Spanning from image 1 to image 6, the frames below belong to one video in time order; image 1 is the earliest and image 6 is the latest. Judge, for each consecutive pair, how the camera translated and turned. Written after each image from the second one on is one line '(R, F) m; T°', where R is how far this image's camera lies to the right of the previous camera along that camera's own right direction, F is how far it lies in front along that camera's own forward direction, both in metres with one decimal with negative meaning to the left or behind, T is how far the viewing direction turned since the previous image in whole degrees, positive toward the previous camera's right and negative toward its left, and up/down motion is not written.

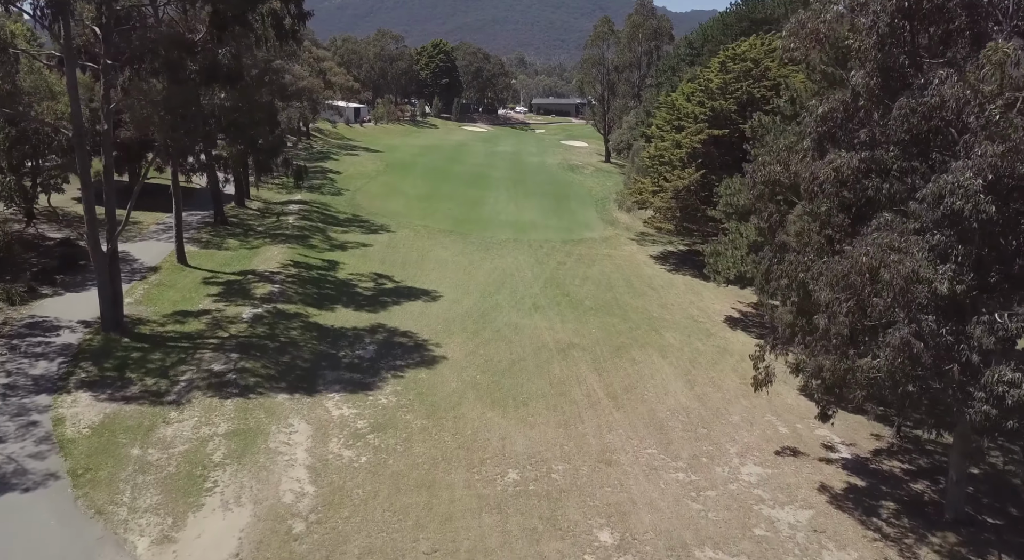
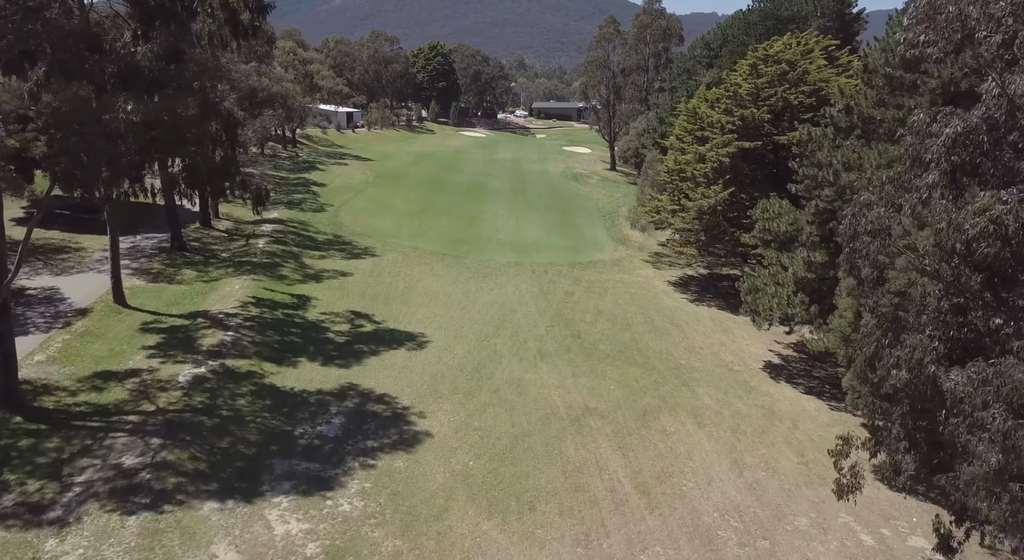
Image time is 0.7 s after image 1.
(-0.1, +3.8) m; 0°
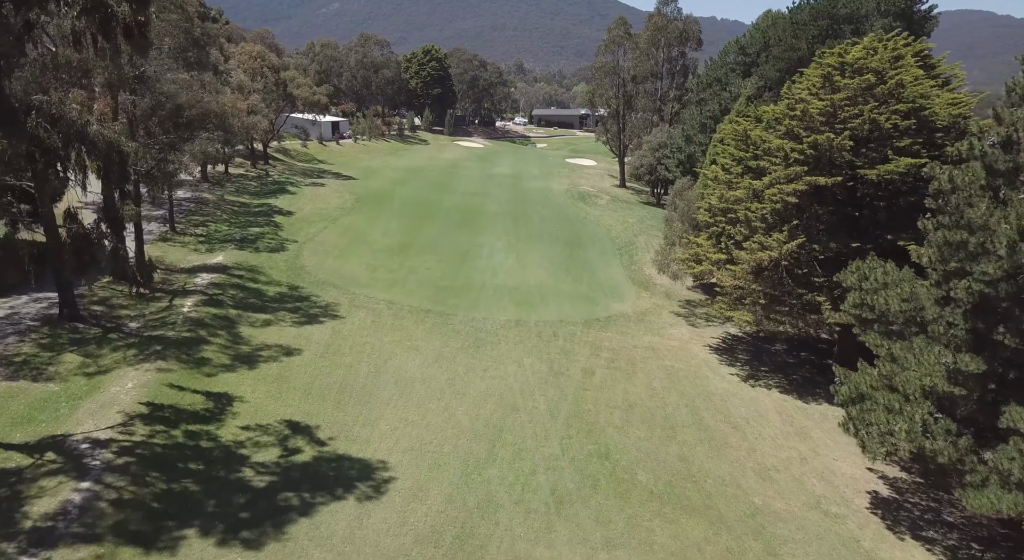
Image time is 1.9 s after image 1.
(-0.1, +6.2) m; 0°
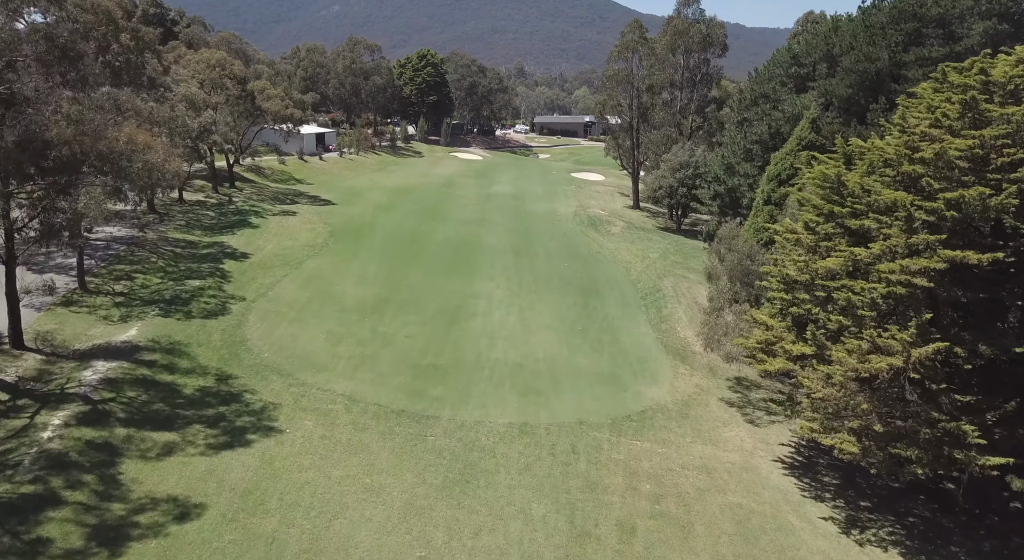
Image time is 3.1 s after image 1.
(-0.1, +6.3) m; 0°
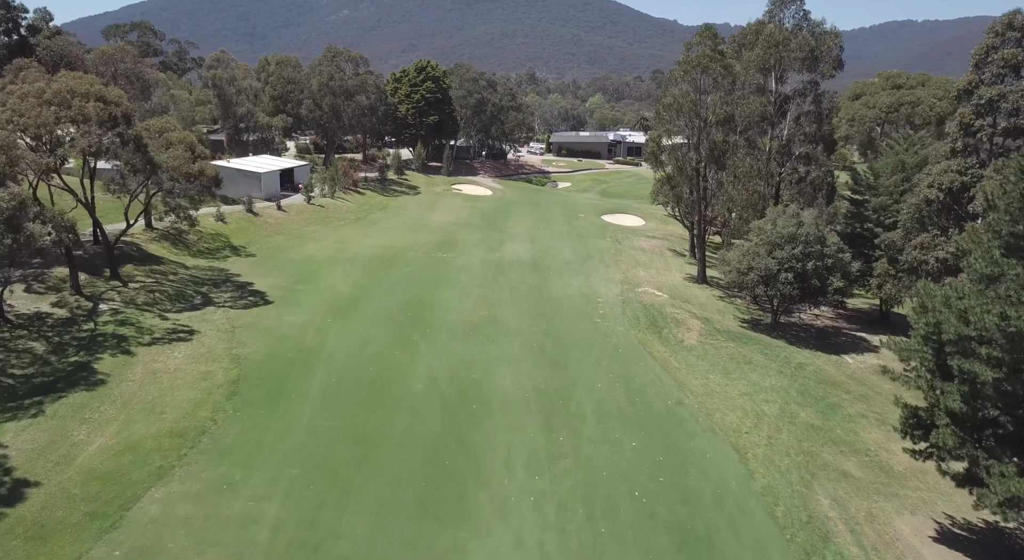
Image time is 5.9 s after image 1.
(-0.6, +15.0) m; -1°
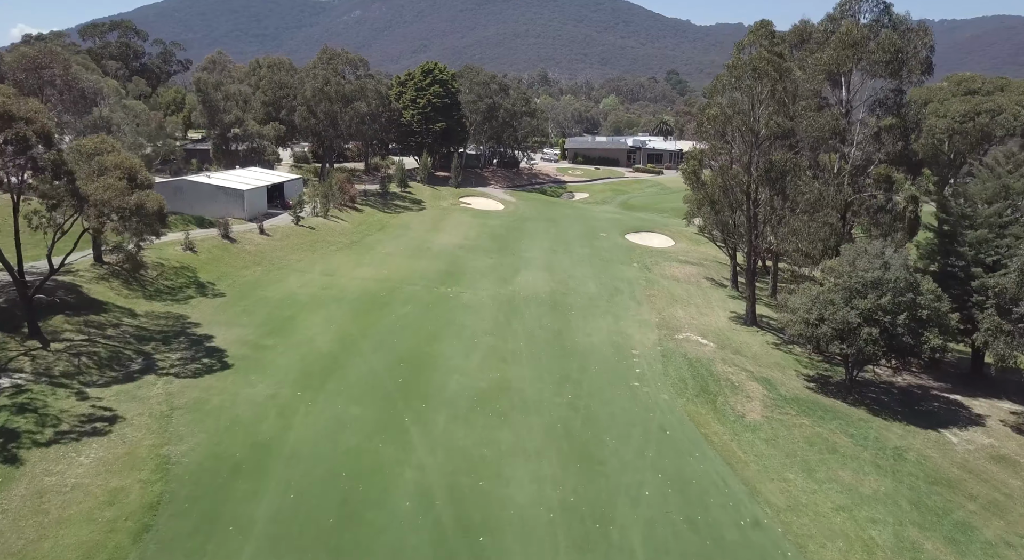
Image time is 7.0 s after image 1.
(-0.2, +6.1) m; -1°
